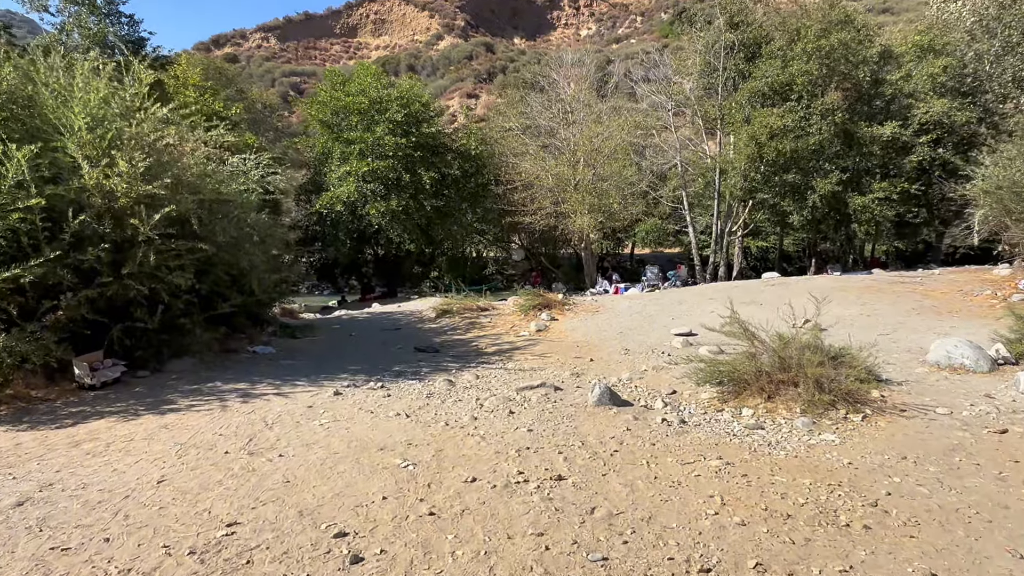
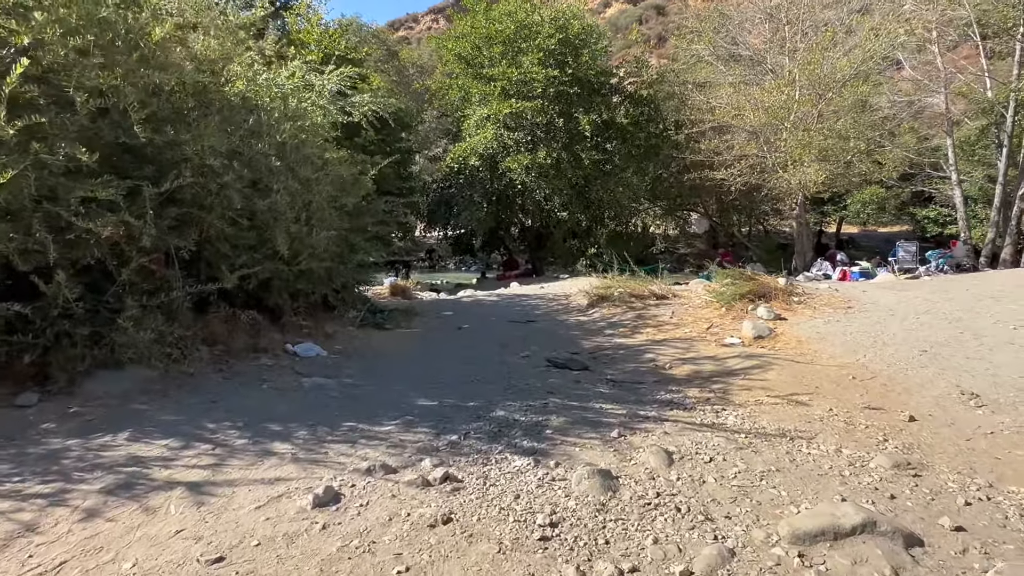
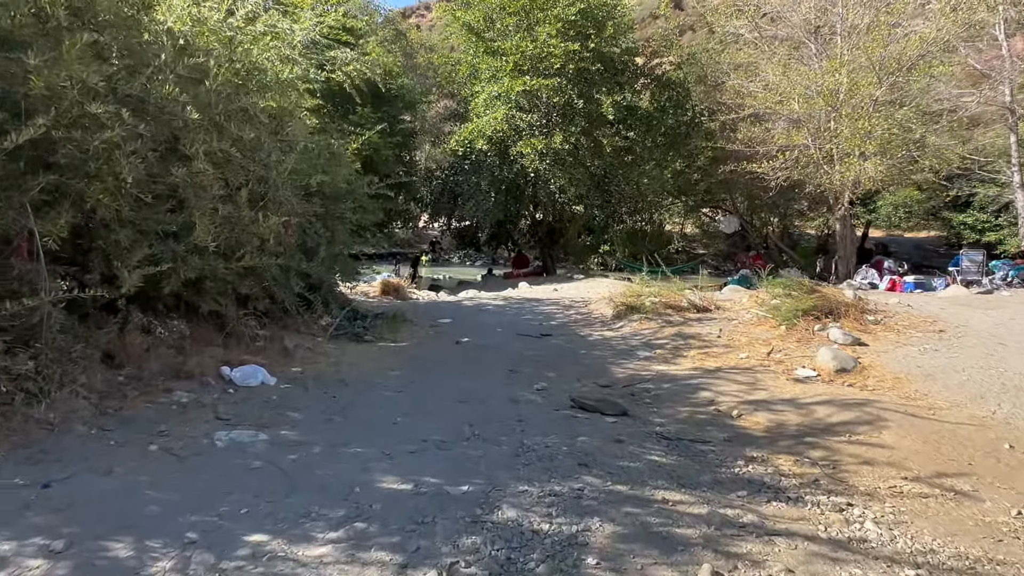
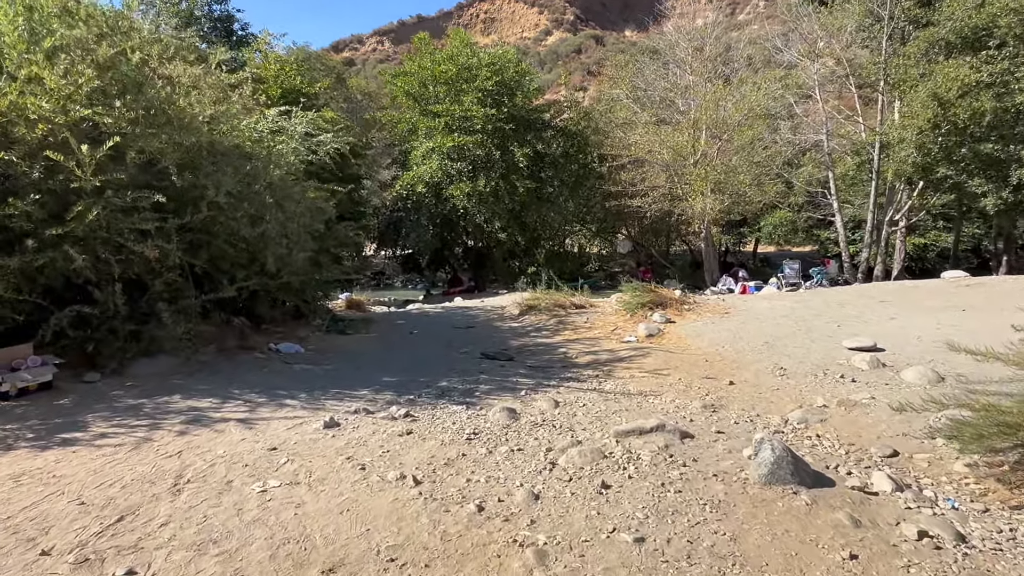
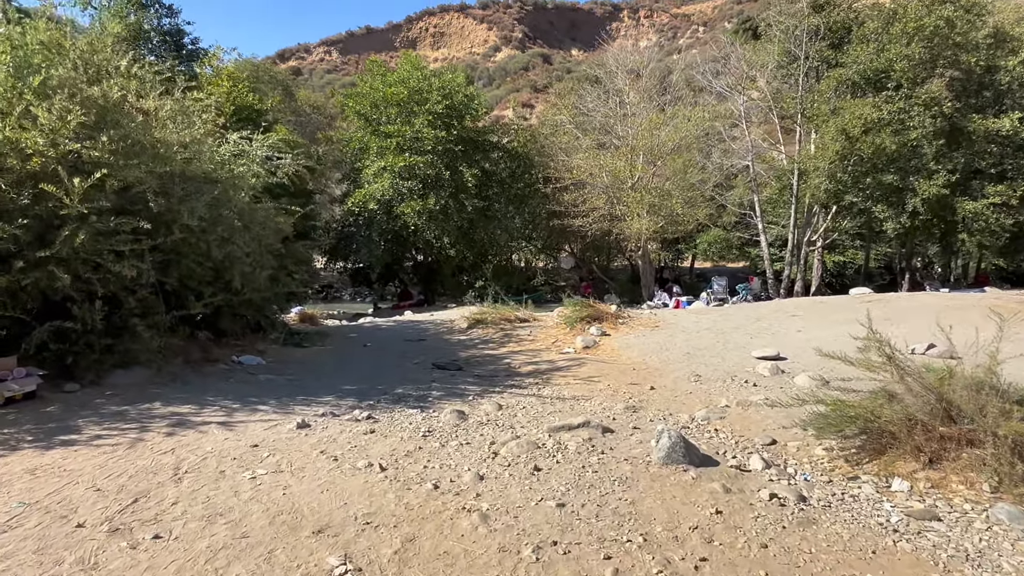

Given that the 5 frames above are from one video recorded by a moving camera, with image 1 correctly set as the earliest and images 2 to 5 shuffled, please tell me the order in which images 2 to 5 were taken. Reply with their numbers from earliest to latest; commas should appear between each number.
5, 4, 2, 3
